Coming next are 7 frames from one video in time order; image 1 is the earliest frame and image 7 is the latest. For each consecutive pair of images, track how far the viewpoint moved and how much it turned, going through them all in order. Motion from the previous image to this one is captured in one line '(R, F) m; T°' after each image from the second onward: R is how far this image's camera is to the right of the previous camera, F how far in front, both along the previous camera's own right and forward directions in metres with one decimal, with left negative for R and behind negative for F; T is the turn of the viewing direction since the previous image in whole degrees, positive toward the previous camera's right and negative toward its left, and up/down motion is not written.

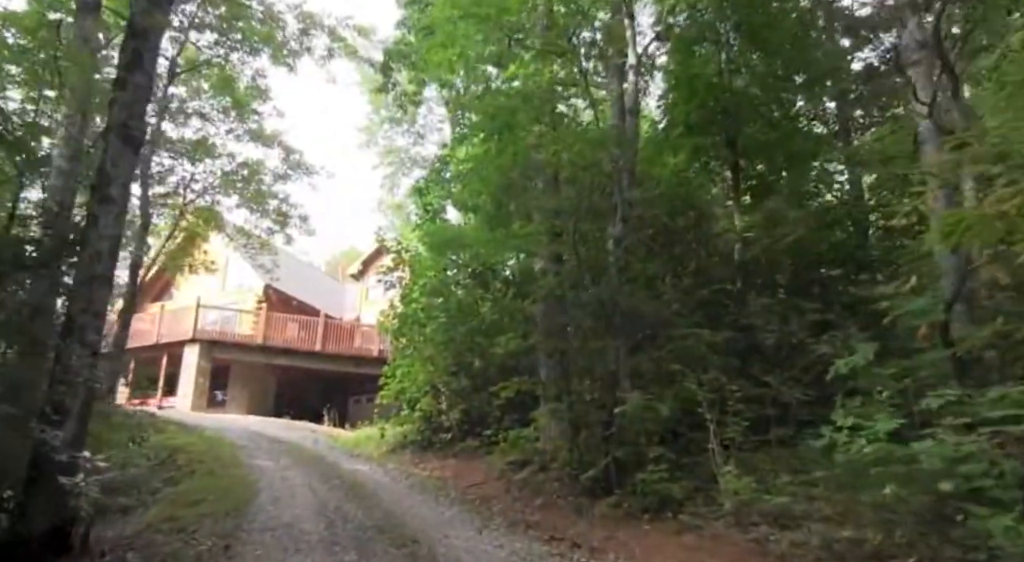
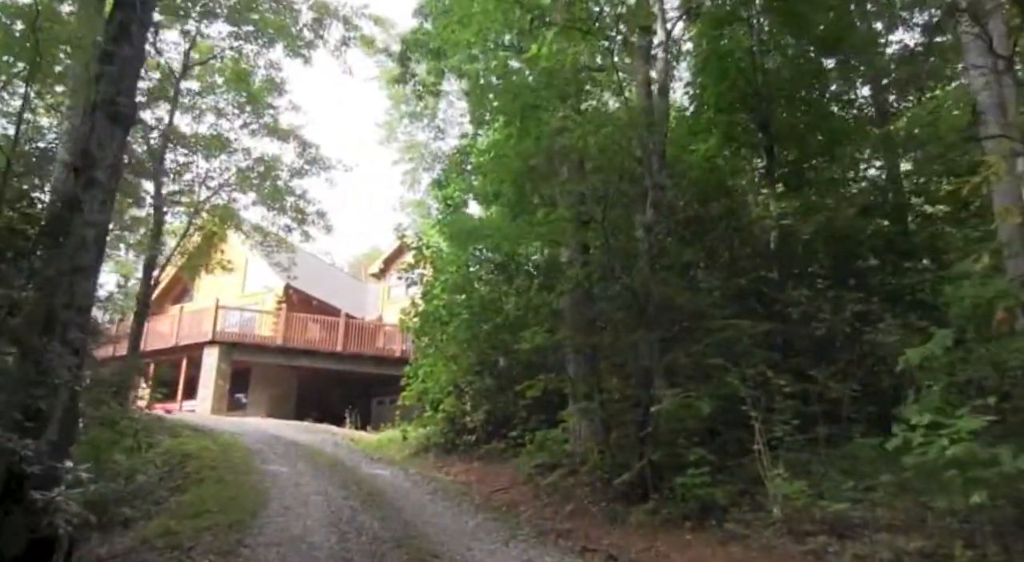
(0.0, +0.6) m; -2°
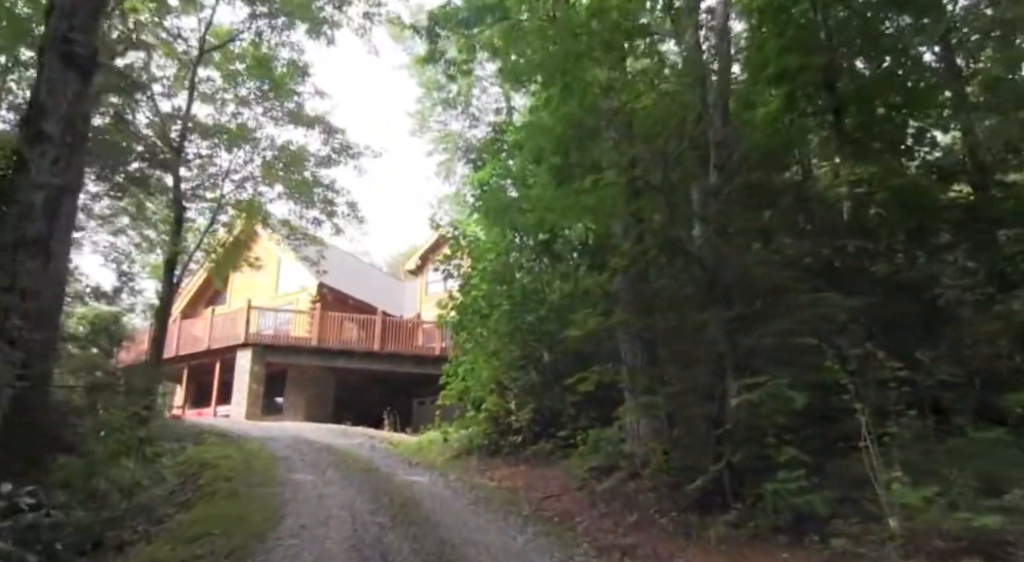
(-0.1, +1.1) m; -3°
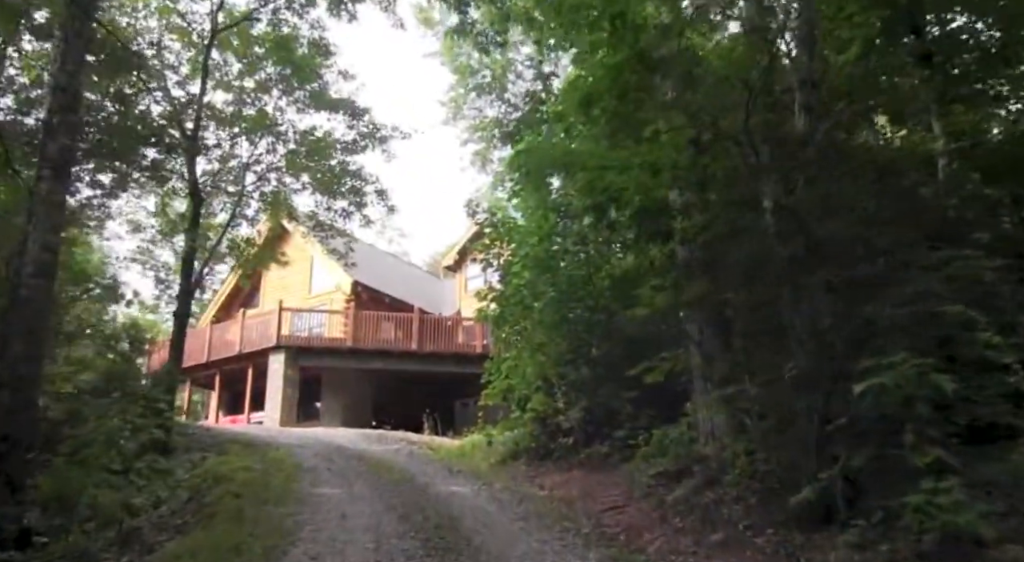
(-0.1, +1.2) m; -3°
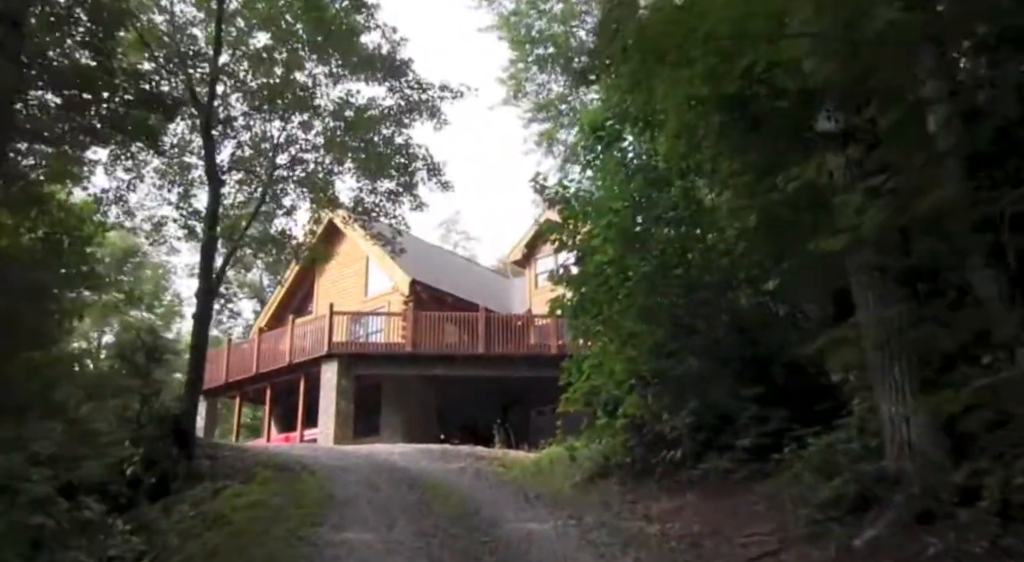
(-0.1, +2.2) m; -6°
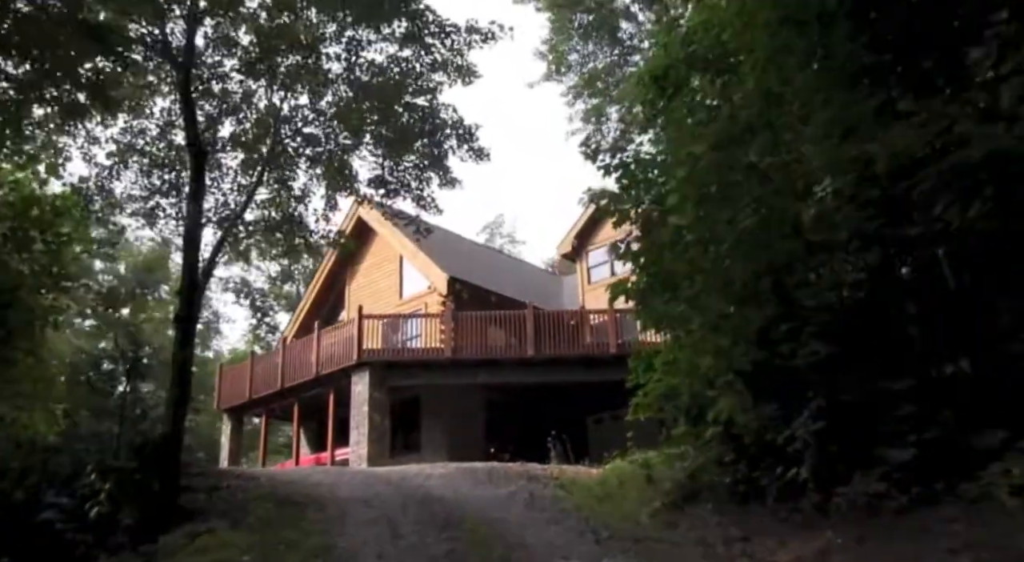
(-0.1, +2.0) m; -4°
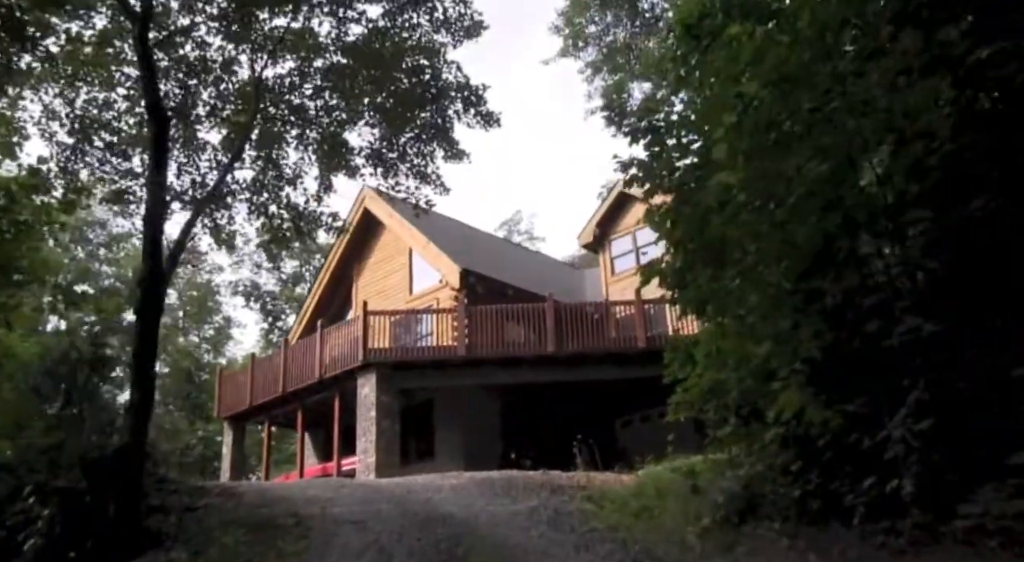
(0.0, +1.2) m; -2°
